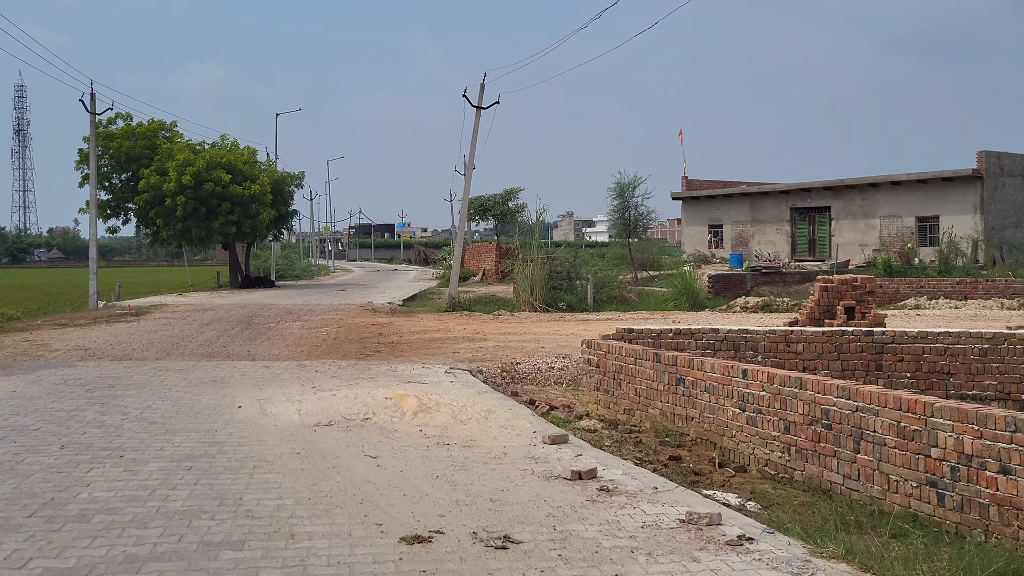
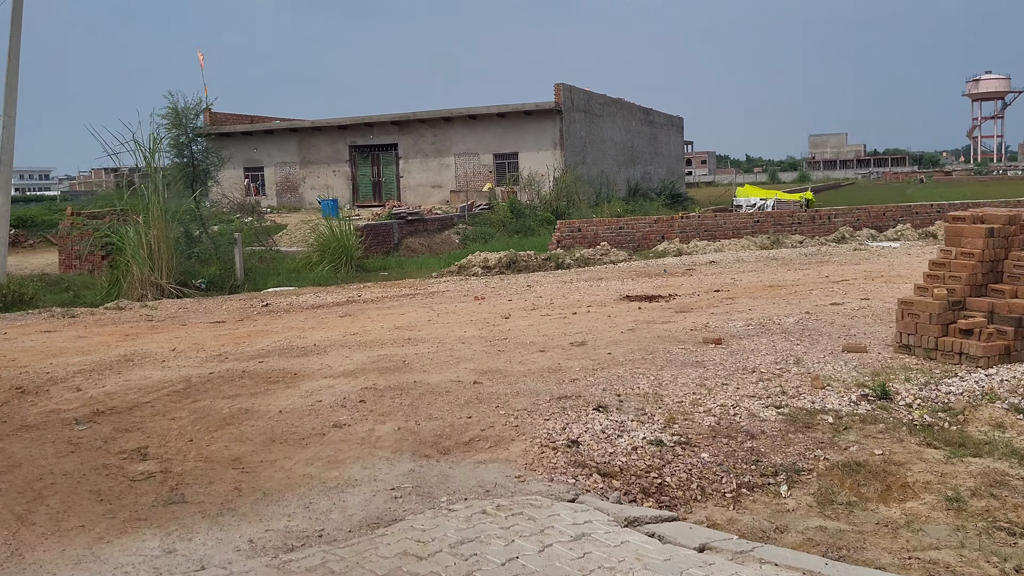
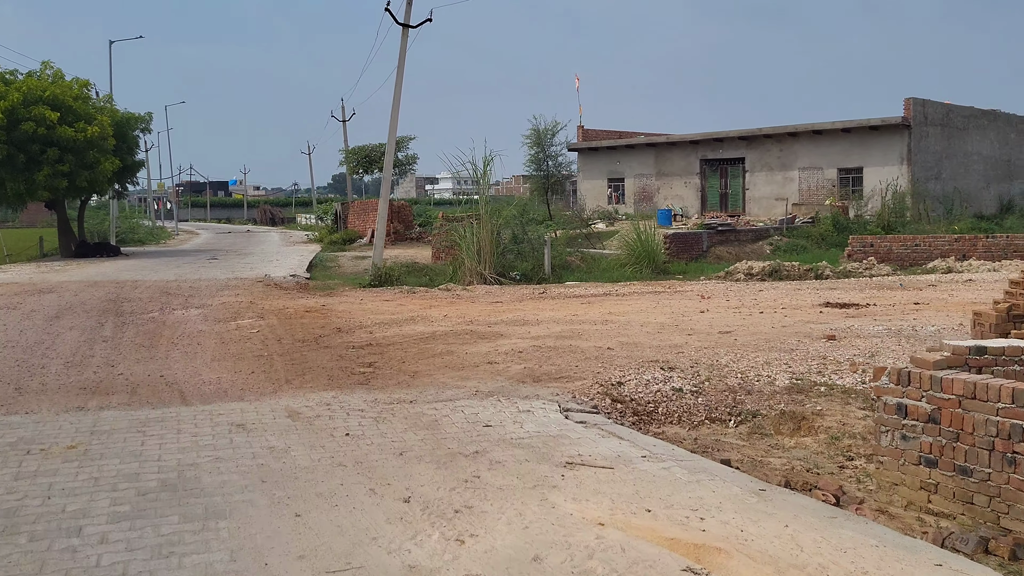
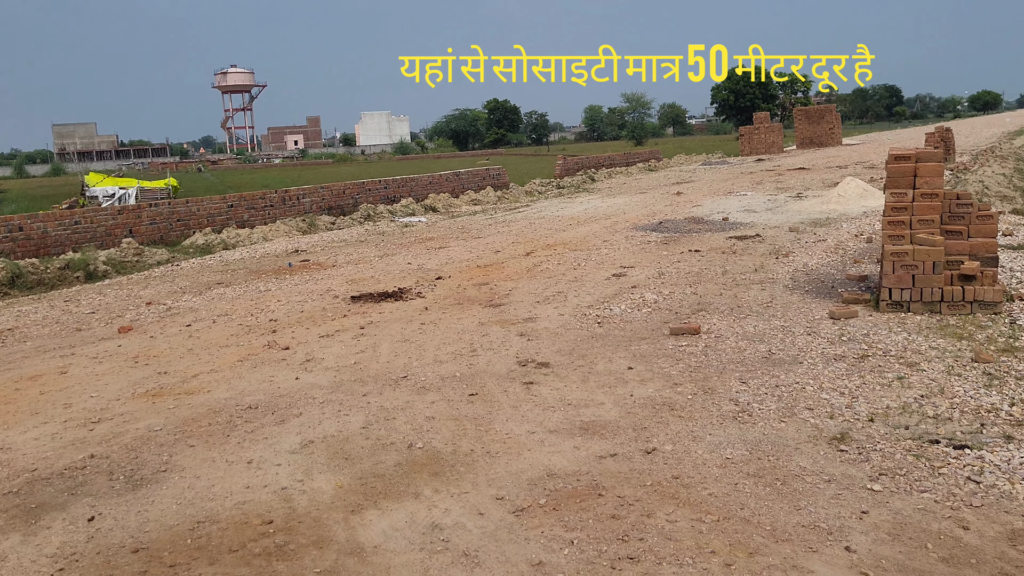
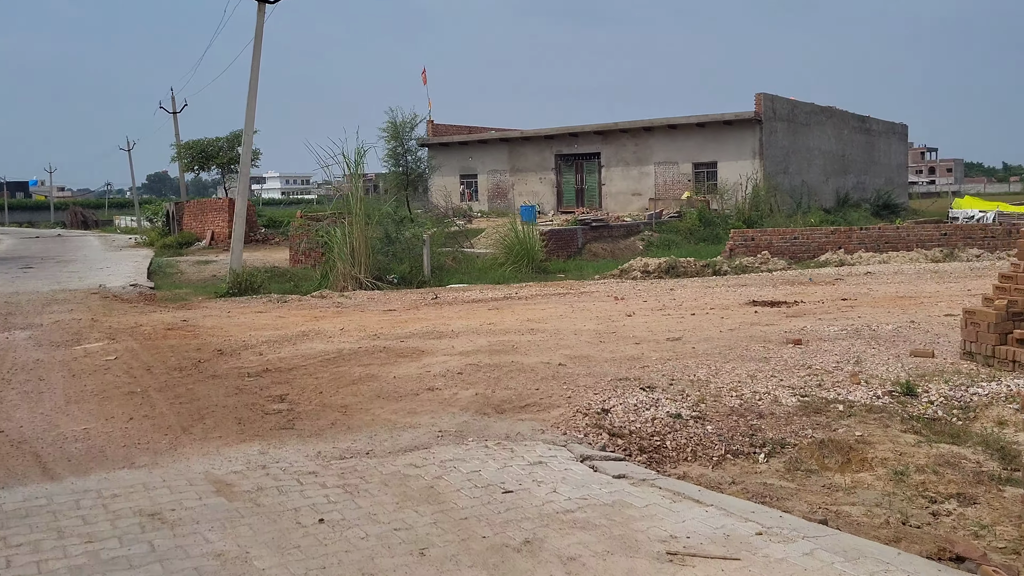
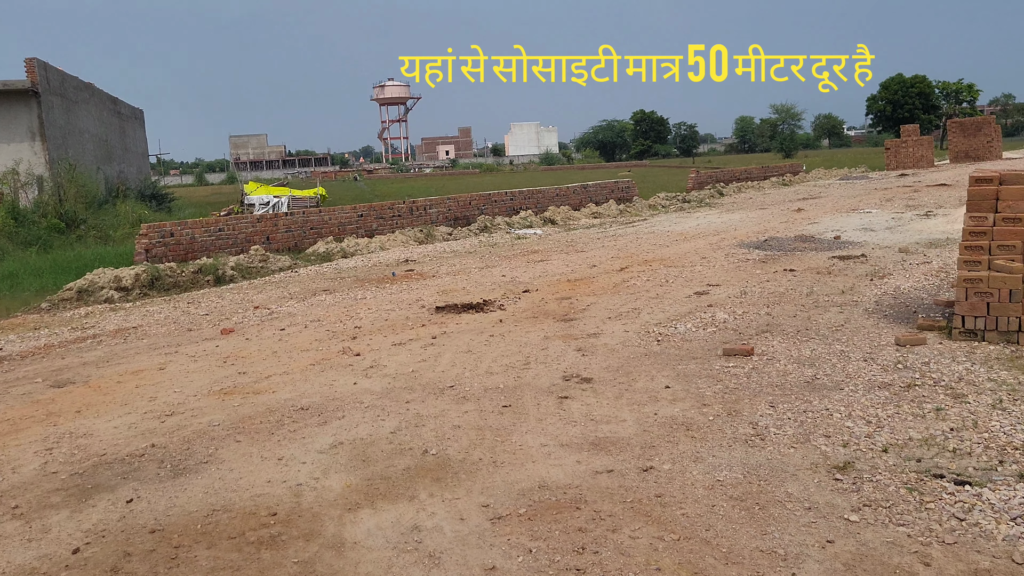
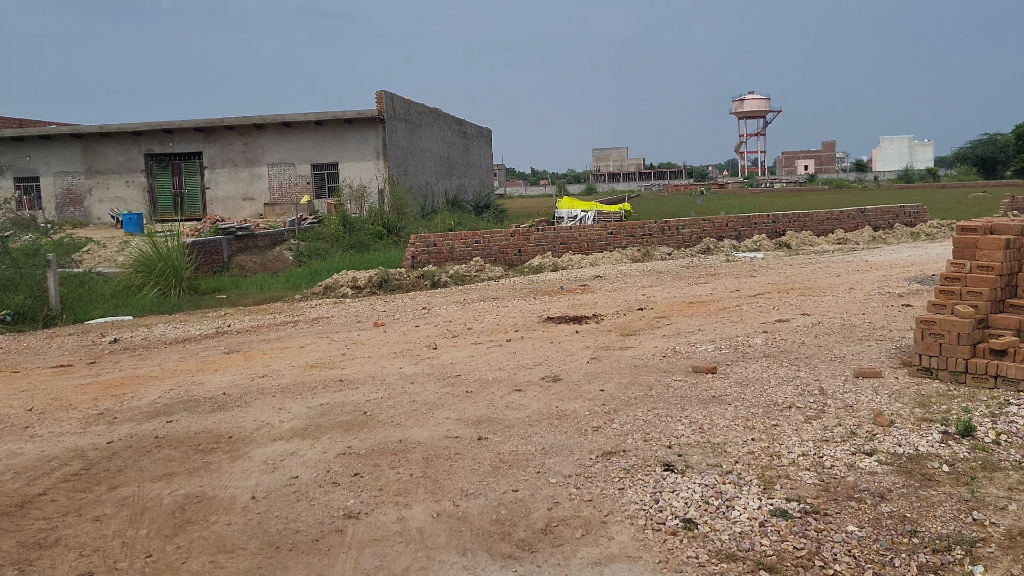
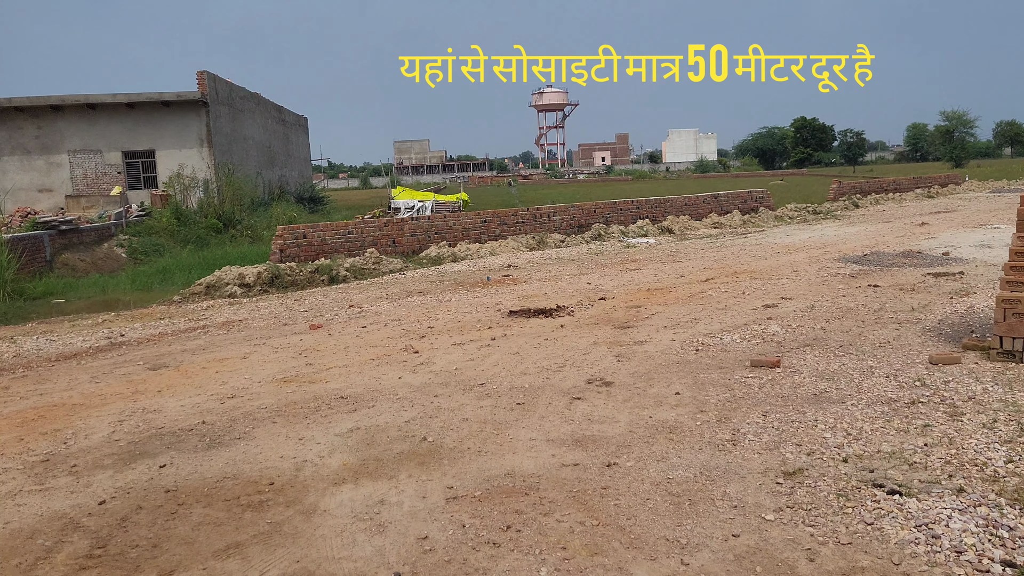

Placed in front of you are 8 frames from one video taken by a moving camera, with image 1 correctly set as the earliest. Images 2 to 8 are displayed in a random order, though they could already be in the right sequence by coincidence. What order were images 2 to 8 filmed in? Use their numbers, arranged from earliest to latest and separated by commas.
3, 5, 2, 7, 8, 6, 4
